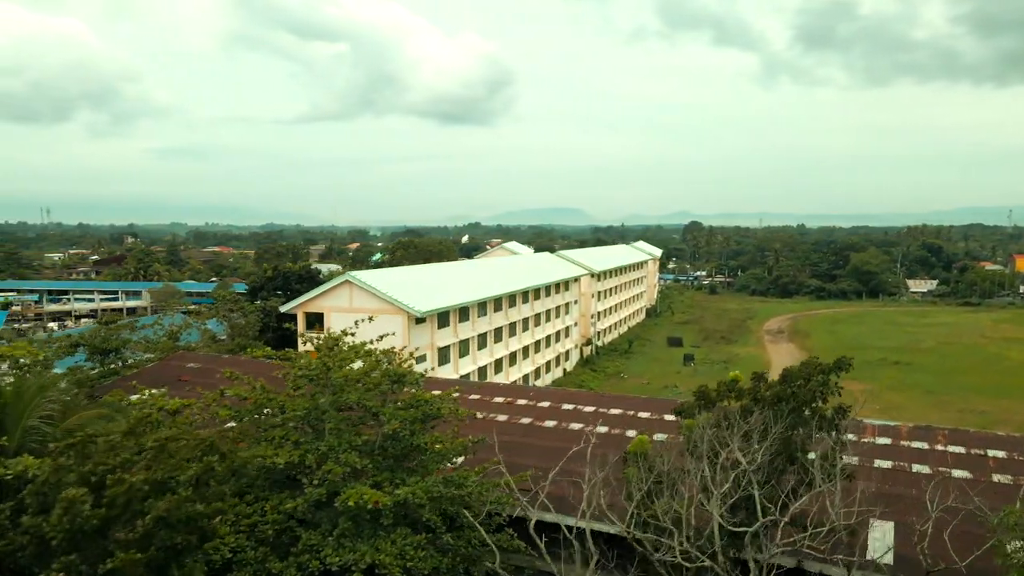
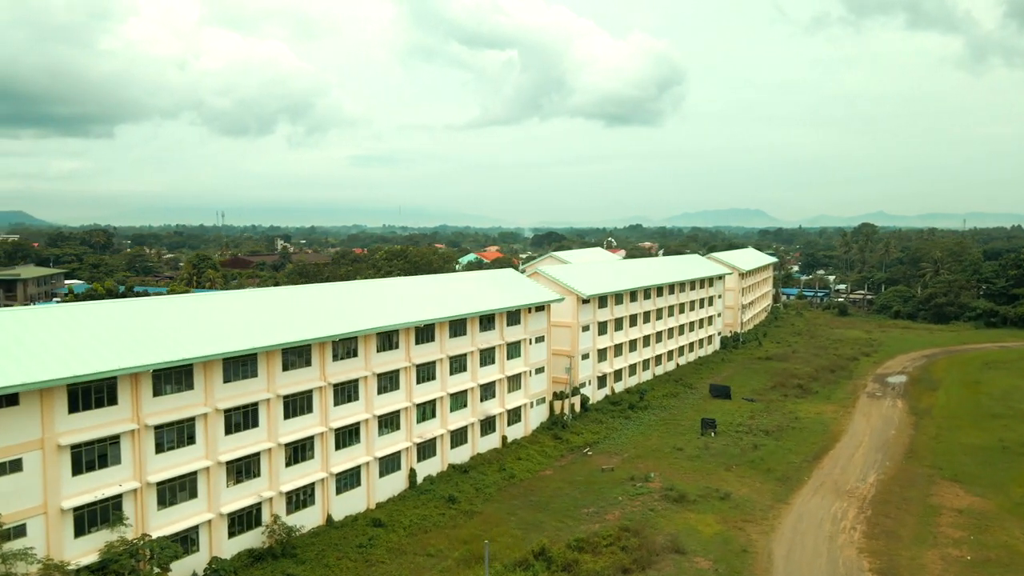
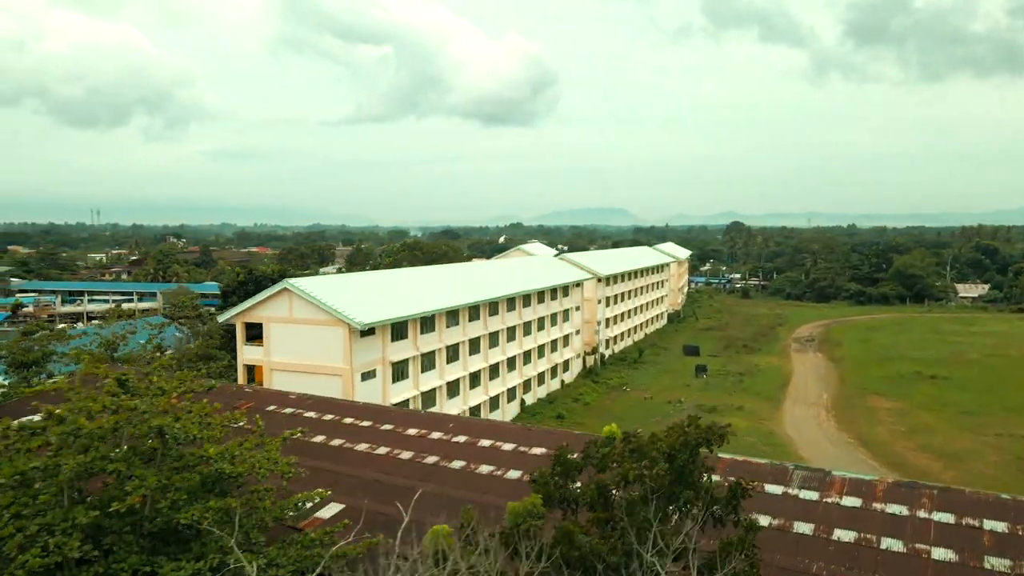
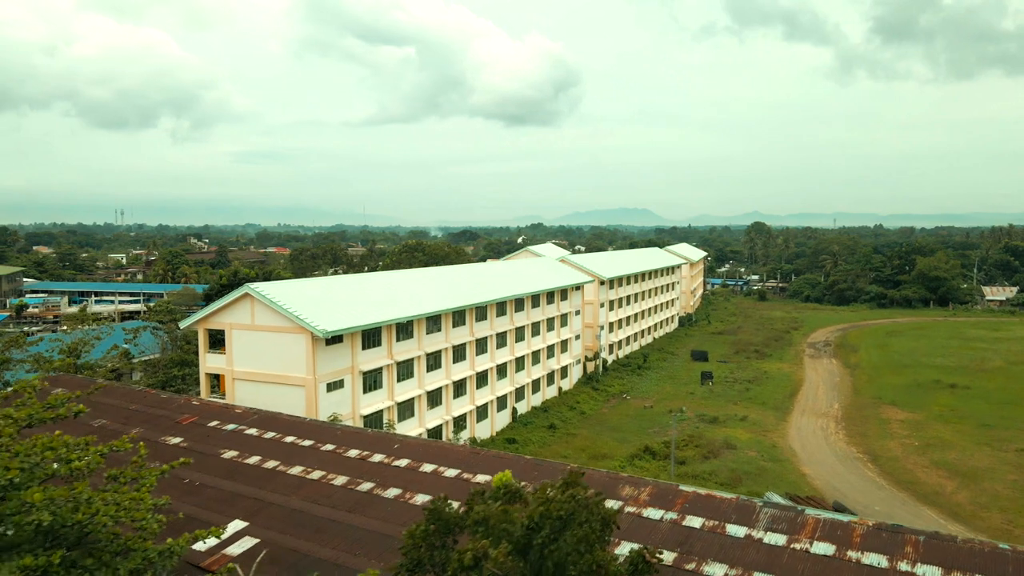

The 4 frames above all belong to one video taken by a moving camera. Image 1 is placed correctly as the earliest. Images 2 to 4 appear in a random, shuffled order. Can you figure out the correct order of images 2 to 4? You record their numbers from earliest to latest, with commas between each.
3, 4, 2
